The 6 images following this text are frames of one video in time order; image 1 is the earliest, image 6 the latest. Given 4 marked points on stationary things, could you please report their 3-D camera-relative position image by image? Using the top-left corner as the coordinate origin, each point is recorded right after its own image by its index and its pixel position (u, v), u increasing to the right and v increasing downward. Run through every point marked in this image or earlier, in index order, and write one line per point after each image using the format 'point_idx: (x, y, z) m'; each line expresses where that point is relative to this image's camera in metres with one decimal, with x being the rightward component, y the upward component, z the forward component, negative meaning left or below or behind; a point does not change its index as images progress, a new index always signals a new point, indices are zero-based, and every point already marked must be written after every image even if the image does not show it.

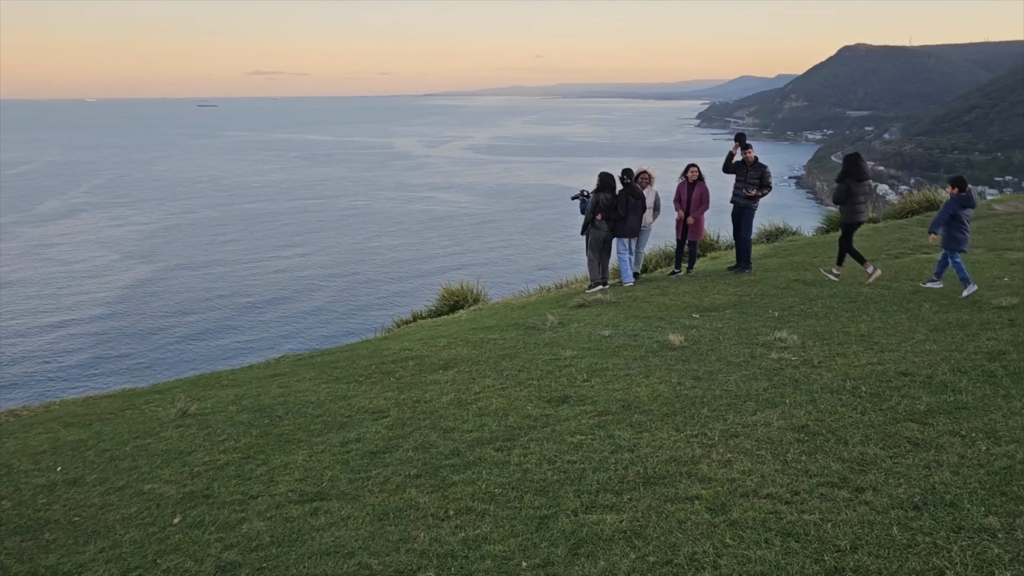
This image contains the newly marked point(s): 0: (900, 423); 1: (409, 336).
0: (+1.7, -0.6, +4.1) m
1: (-0.9, -0.4, +8.3) m
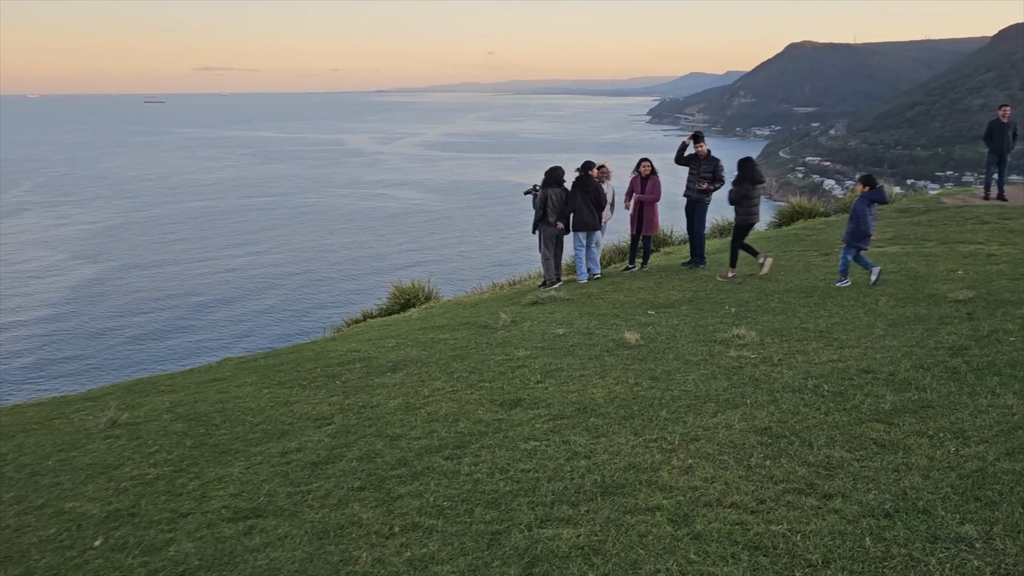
0: (+1.5, -0.6, +3.9) m
1: (-1.4, -0.4, +8.0) m
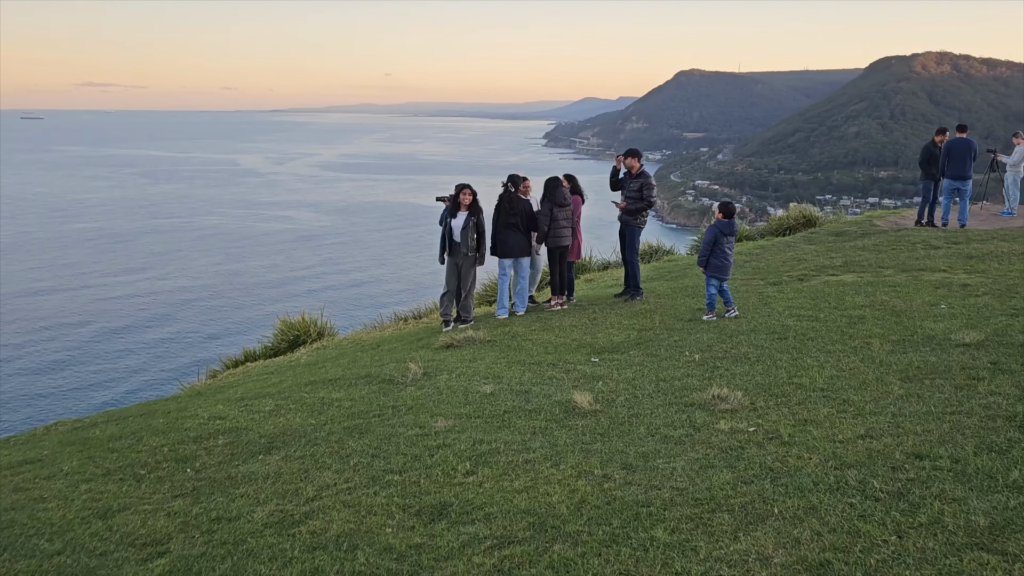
0: (+1.3, -0.8, +2.7) m
1: (-2.0, -0.7, +6.4) m
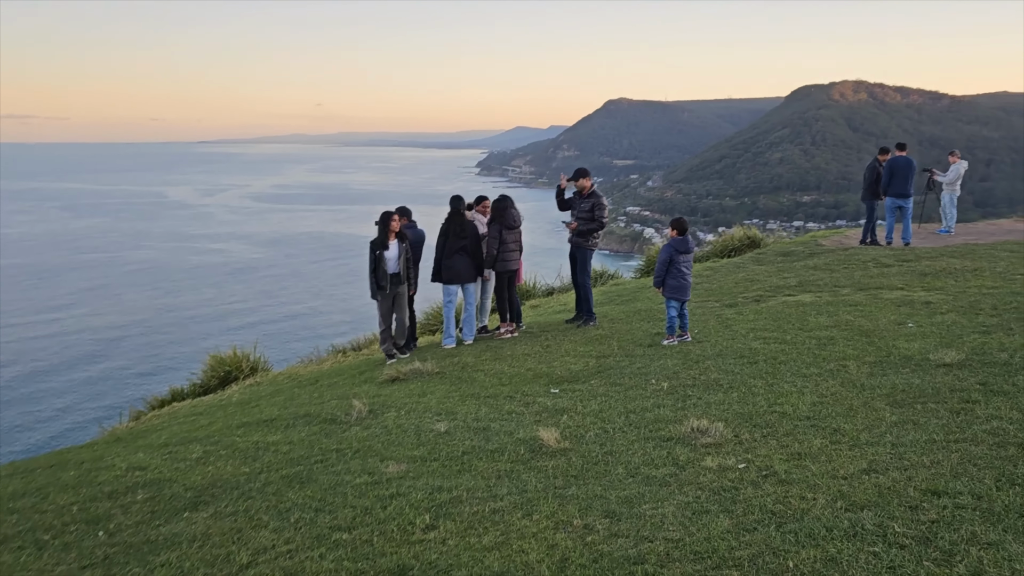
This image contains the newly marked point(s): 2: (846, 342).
0: (+1.3, -0.8, +2.3) m
1: (-2.3, -1.0, +5.8) m
2: (+2.2, -0.3, +5.9) m
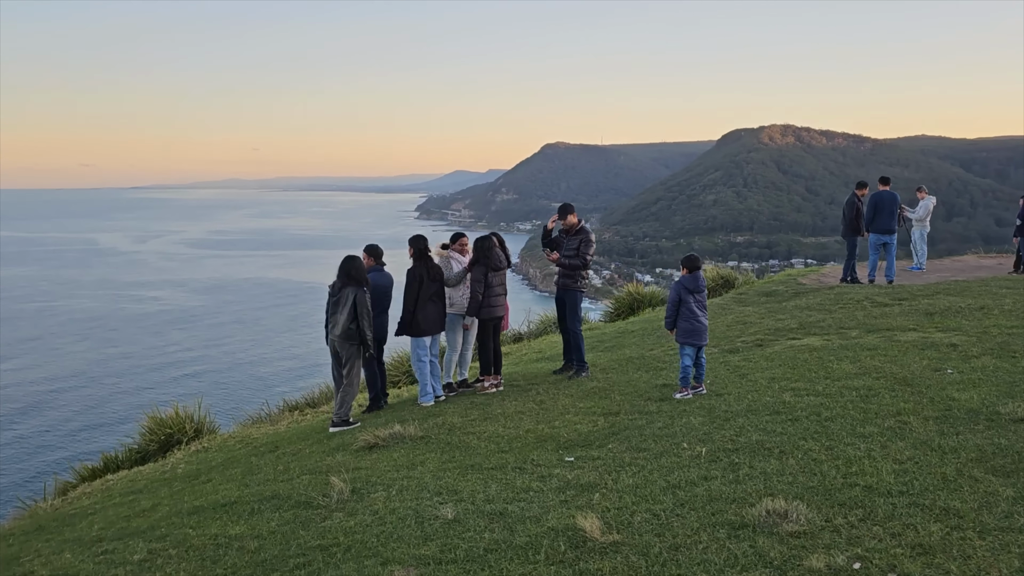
0: (+1.5, -0.9, +1.5) m
1: (-2.3, -1.3, +4.8) m
2: (+2.2, -0.6, +5.2) m
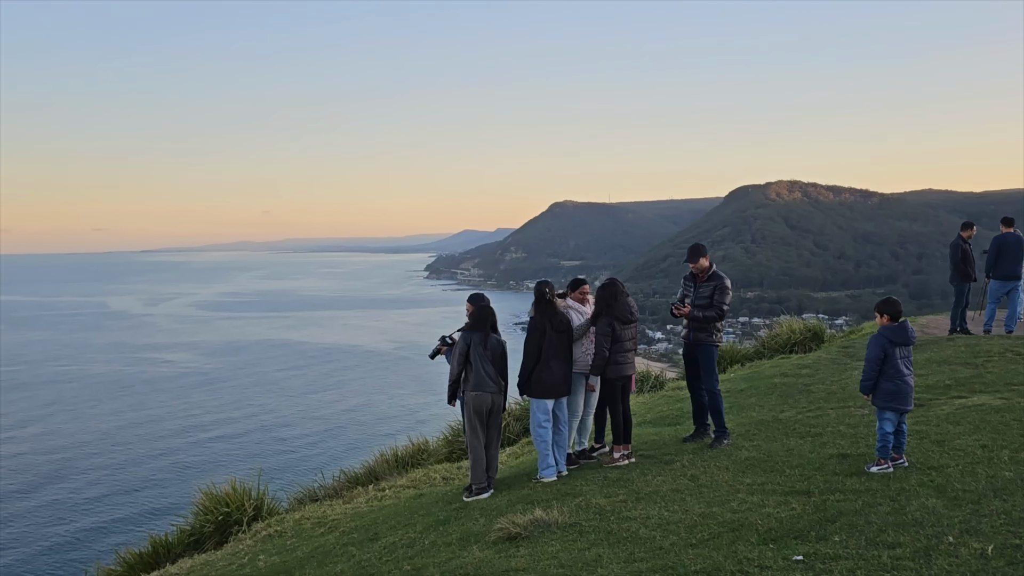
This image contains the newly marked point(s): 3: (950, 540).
0: (+2.3, -0.9, +0.5) m
1: (-1.4, -1.5, +3.8) m
2: (+3.0, -0.8, +4.2) m
3: (+1.7, -1.0, +3.6) m
